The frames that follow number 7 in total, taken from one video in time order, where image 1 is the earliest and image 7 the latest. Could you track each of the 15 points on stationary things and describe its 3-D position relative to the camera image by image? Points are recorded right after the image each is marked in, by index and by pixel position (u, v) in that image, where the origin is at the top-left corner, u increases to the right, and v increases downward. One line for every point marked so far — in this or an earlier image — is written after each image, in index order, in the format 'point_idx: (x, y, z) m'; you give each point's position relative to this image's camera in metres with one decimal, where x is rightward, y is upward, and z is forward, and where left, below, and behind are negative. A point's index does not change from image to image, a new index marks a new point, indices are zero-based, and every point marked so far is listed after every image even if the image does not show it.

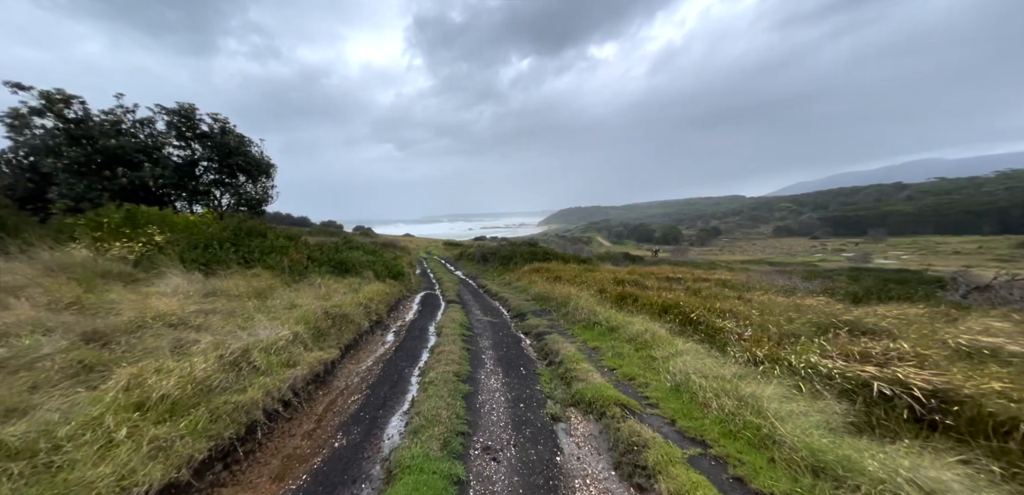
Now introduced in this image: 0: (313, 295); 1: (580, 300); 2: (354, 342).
0: (-6.3, -1.5, +11.9) m
1: (+2.7, -2.1, +14.7) m
2: (-4.1, -2.5, +9.7) m
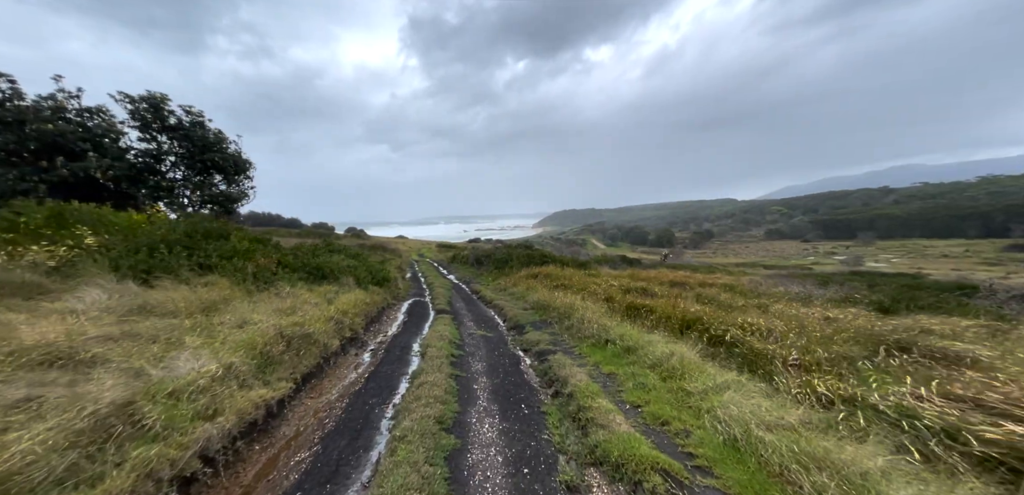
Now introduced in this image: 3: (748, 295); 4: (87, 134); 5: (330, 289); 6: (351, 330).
0: (-6.4, -1.6, +10.1) m
1: (+2.5, -2.3, +13.0) m
2: (-4.2, -2.6, +8.0) m
3: (+12.2, -2.4, +19.6) m
4: (-17.8, +4.8, +15.7) m
5: (-7.1, -1.8, +14.6) m
6: (-4.8, -2.5, +11.2) m
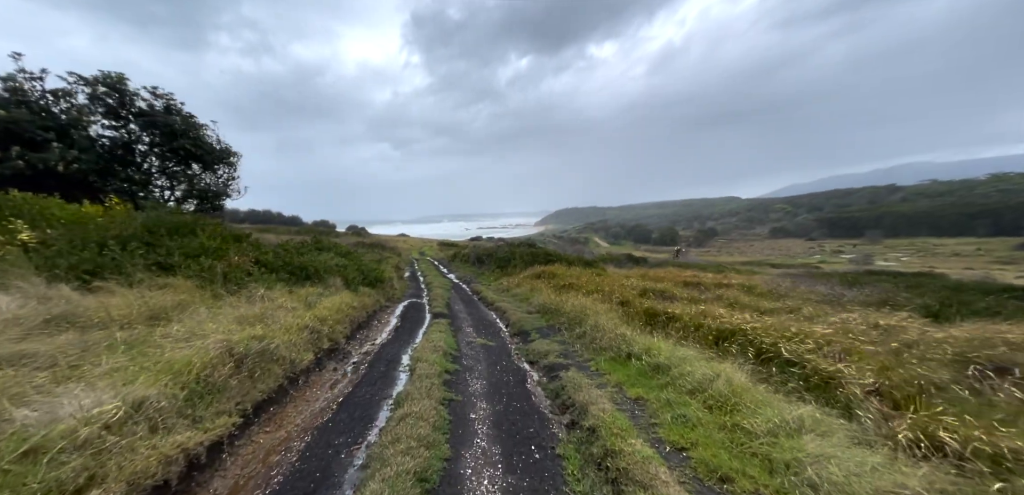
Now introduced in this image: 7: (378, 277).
0: (-6.3, -1.6, +8.6) m
1: (+2.7, -2.2, +11.5) m
2: (-4.1, -2.5, +6.5) m
3: (+12.4, -2.3, +18.0) m
4: (-17.7, +4.9, +14.3) m
5: (-7.0, -1.7, +13.1) m
6: (-4.7, -2.4, +9.7) m
7: (-7.0, -1.6, +19.4) m
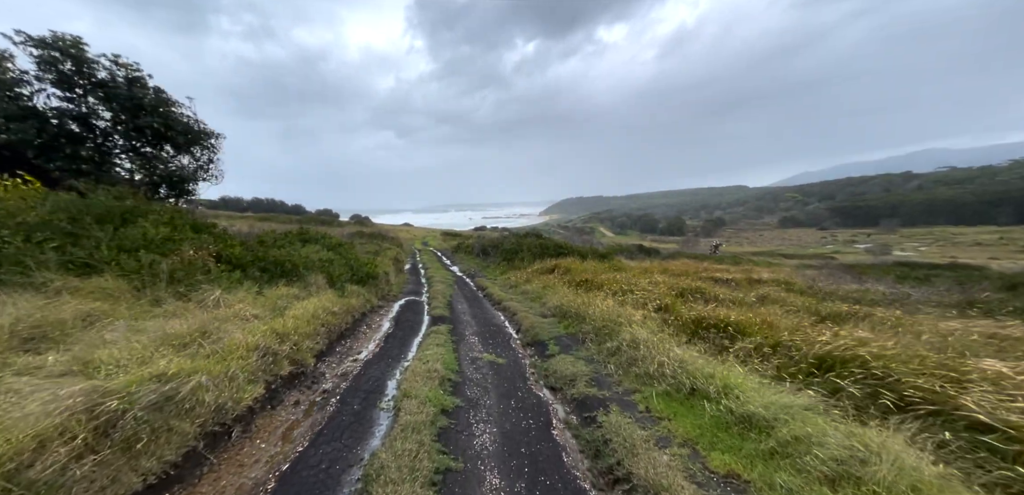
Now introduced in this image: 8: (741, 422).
0: (-6.0, -1.5, +6.3) m
1: (+3.0, -2.0, +9.2) m
2: (-3.8, -2.5, +4.2) m
3: (+12.8, -2.0, +15.5) m
4: (-17.3, +5.1, +12.0) m
5: (-6.6, -1.5, +10.9) m
6: (-4.4, -2.3, +7.5) m
7: (-6.5, -1.2, +17.1) m
8: (+3.2, -2.4, +5.2) m
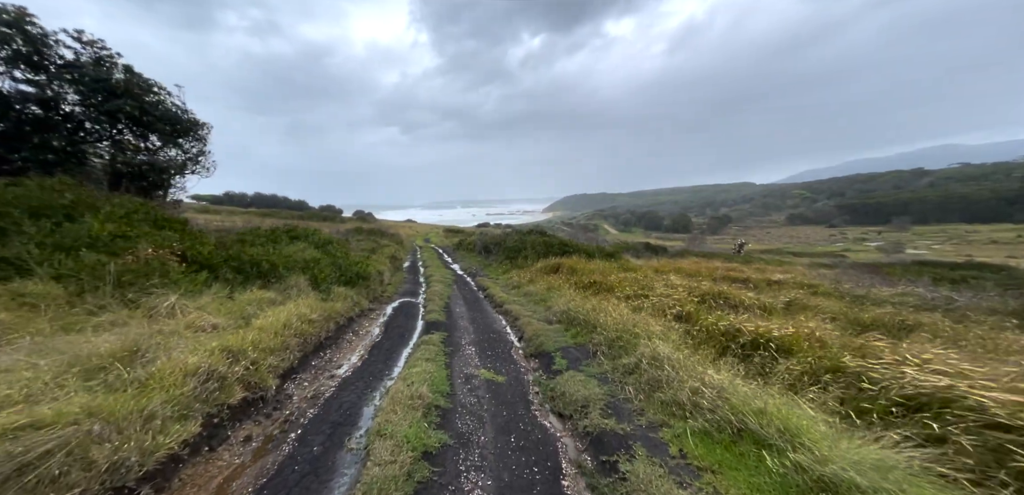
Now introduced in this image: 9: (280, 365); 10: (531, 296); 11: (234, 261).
0: (-6.0, -1.5, +5.1) m
1: (+3.0, -2.0, +7.9) m
2: (-3.8, -2.5, +3.0) m
3: (+12.9, -2.0, +14.1) m
4: (-17.2, +5.2, +10.8) m
5: (-6.6, -1.4, +9.6) m
6: (-4.4, -2.3, +6.2) m
7: (-6.4, -1.1, +15.9) m
8: (+3.1, -2.4, +3.8) m
9: (-4.5, -2.2, +7.2) m
10: (+0.9, -2.2, +17.2) m
11: (-8.4, -0.4, +11.2) m
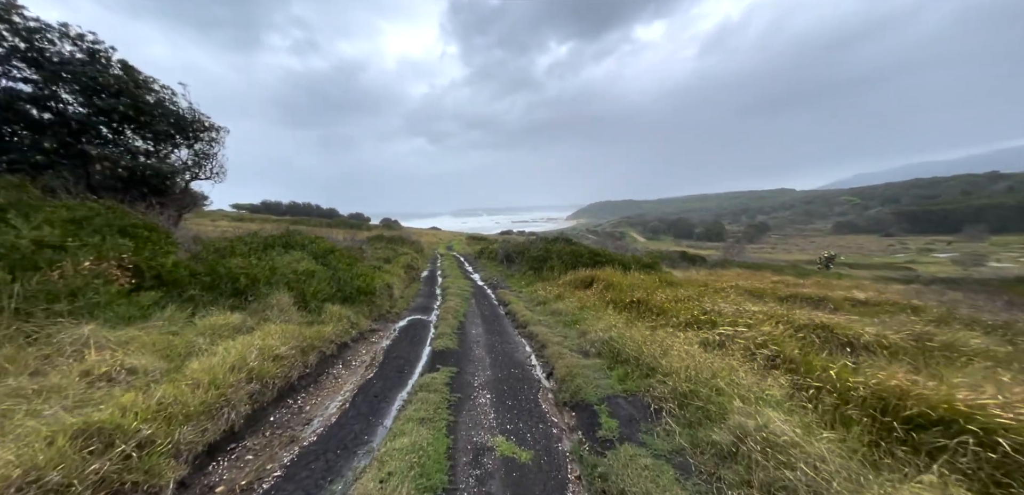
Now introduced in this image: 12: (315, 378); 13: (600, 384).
0: (-5.7, -1.7, +3.0) m
1: (+3.5, -2.3, +5.1) m
2: (-3.7, -2.7, +0.7) m
3: (+13.8, -2.4, +10.7) m
4: (-16.5, +5.0, +9.5) m
5: (-6.0, -1.7, +7.5) m
6: (-4.0, -2.5, +3.9) m
7: (-5.4, -1.5, +13.7) m
8: (+3.3, -2.6, +1.0) m
9: (-4.1, -2.4, +4.9) m
10: (+2.0, -2.7, +14.5) m
11: (-7.7, -0.7, +9.3) m
12: (-4.3, -2.8, +8.3) m
13: (+1.9, -2.9, +8.1) m
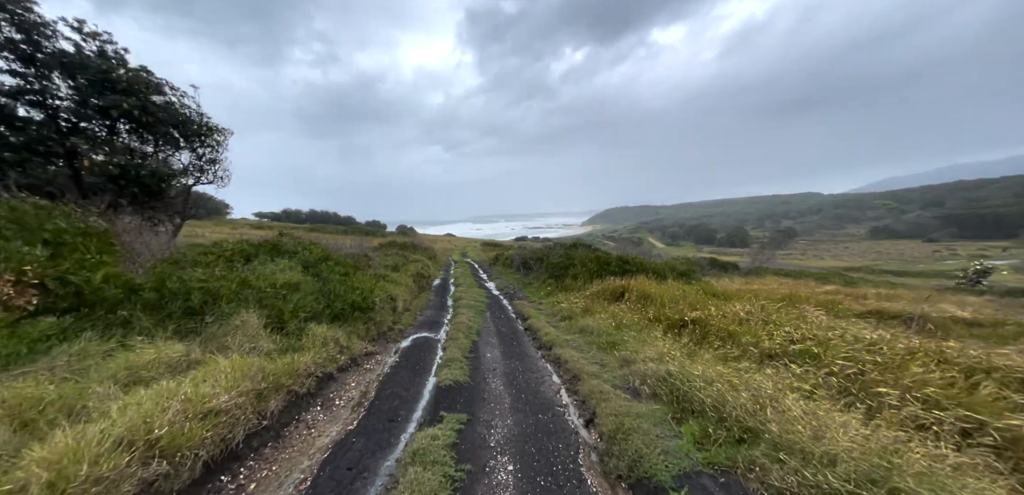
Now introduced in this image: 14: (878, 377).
0: (-5.4, -1.7, +0.8) m
1: (+3.8, -2.4, +2.6) m
2: (-3.5, -2.7, -1.6) m
3: (+14.3, -2.5, +7.7) m
4: (-16.0, +4.8, +8.0) m
5: (-5.5, -1.8, +5.4) m
6: (-3.7, -2.5, +1.7) m
7: (-4.7, -1.7, +11.6) m
8: (+3.5, -2.6, -1.5) m
9: (-3.7, -2.5, +2.7) m
10: (+2.7, -2.9, +12.0) m
11: (-7.1, -0.8, +7.2) m
12: (-3.8, -3.0, +6.1) m
13: (+2.4, -3.0, +5.6) m
14: (+5.7, -2.0, +5.8) m
